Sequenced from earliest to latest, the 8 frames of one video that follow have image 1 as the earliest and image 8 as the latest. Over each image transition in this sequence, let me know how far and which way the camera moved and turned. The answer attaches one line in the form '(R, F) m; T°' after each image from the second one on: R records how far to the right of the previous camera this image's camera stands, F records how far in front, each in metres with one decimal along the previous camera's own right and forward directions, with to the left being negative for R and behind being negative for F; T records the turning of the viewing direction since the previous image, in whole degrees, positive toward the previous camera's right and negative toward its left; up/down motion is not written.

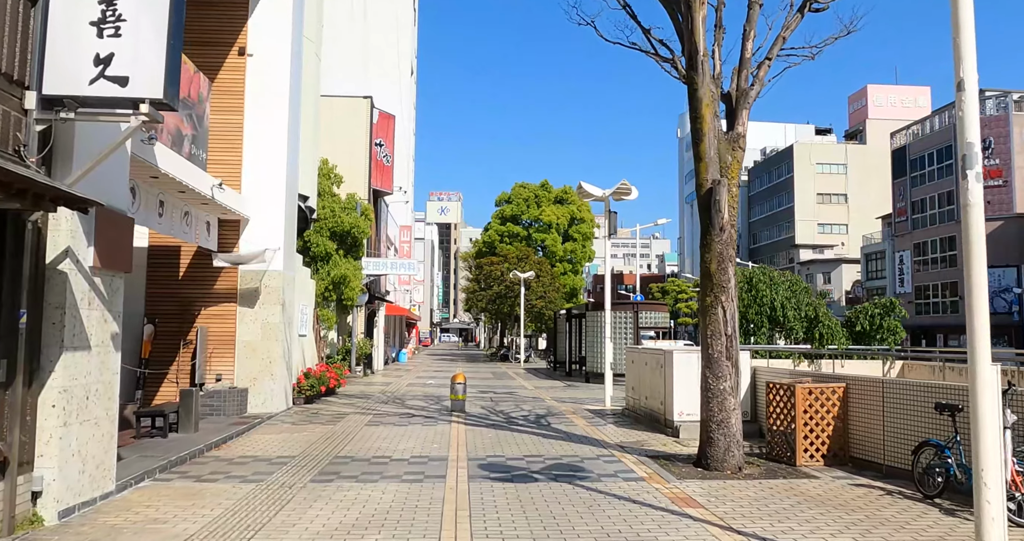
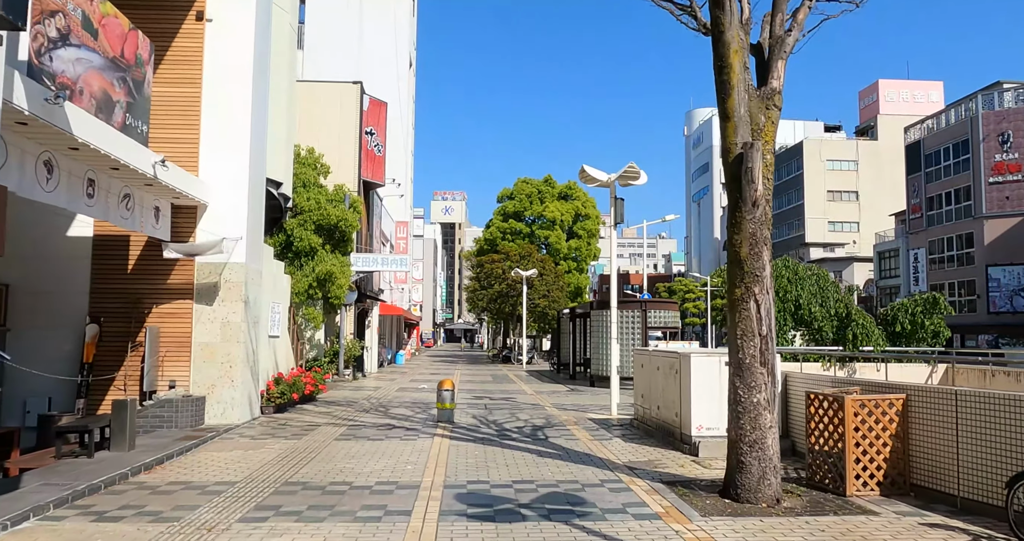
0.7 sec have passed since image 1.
(+0.2, +1.7) m; 0°
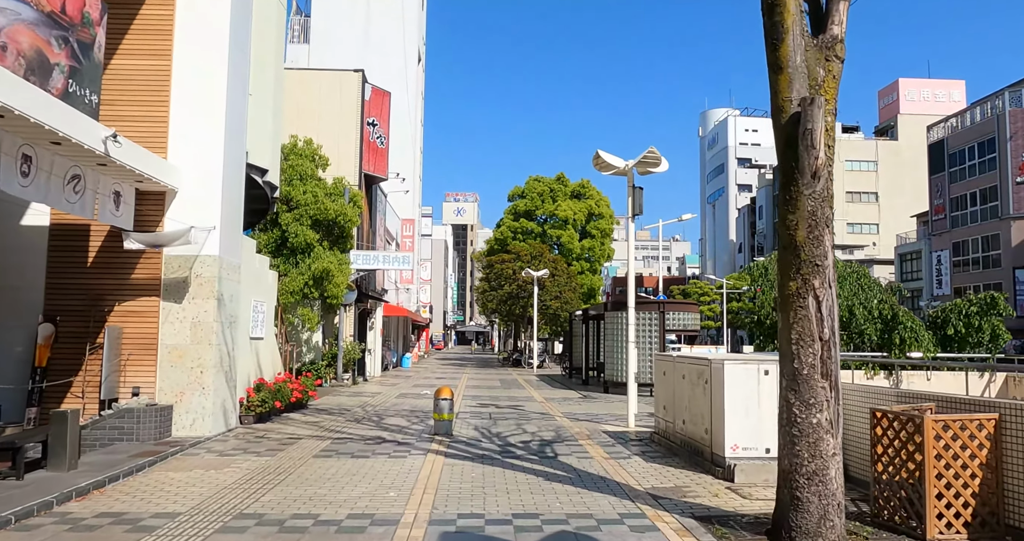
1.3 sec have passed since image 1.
(+0.1, +1.4) m; -1°
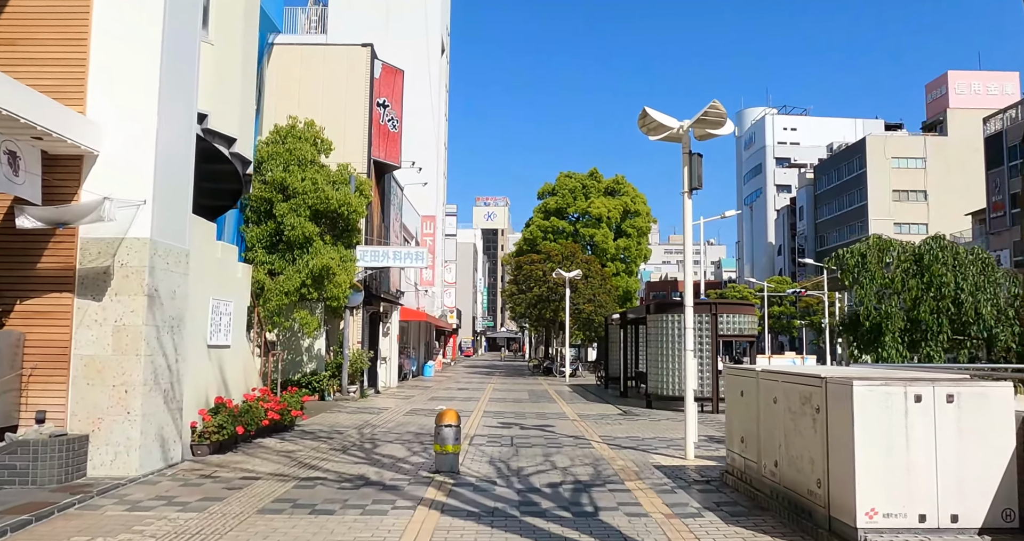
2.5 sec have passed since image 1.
(+0.1, +2.8) m; -3°
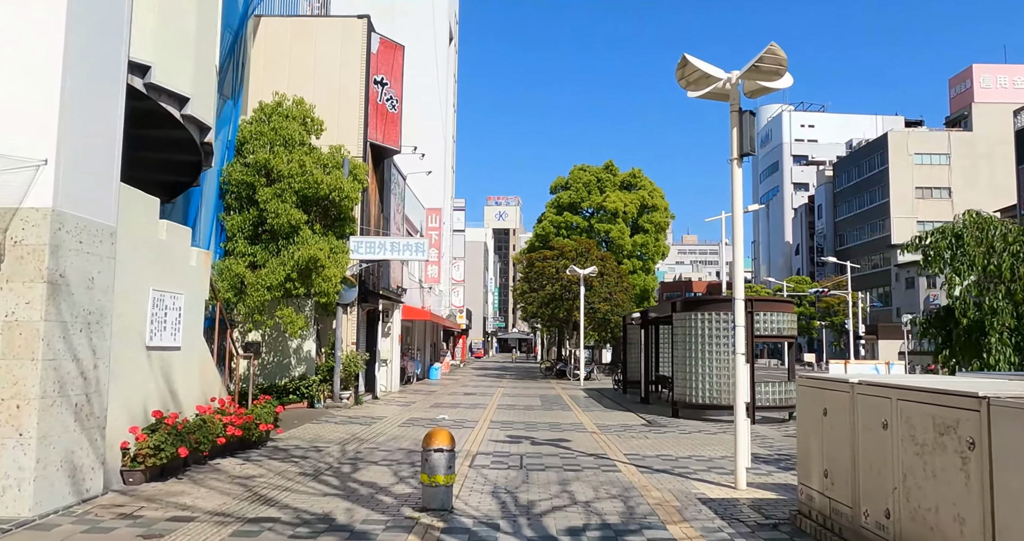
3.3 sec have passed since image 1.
(0.0, +2.0) m; -1°
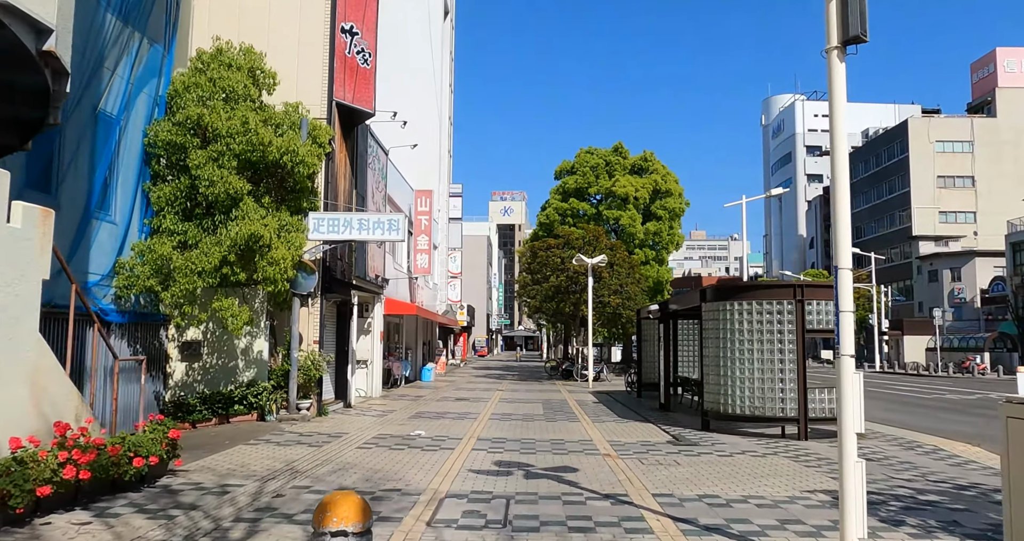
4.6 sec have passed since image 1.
(+0.3, +3.2) m; -1°
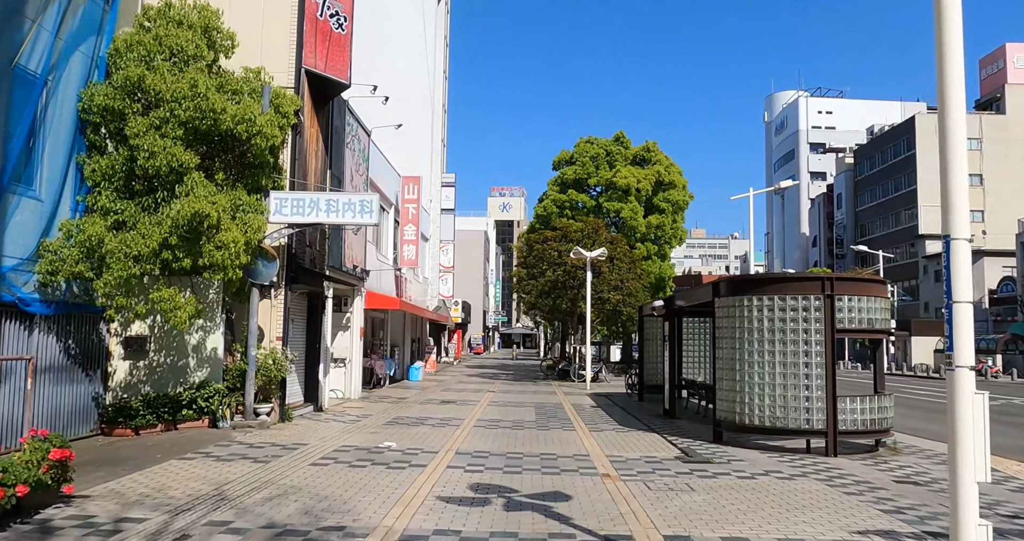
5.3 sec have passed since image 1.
(+0.2, +1.7) m; 0°
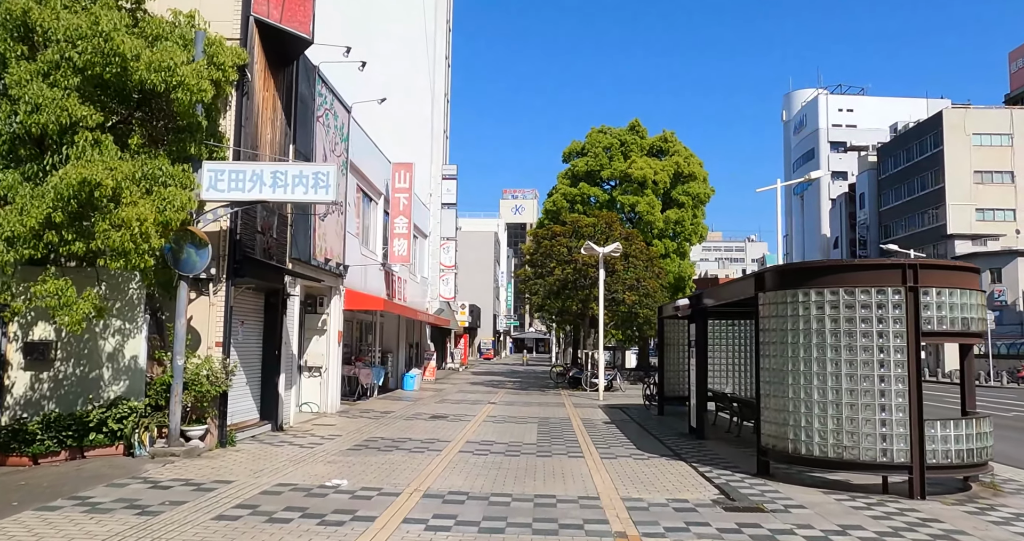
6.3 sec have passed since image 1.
(+0.3, +2.6) m; -1°
